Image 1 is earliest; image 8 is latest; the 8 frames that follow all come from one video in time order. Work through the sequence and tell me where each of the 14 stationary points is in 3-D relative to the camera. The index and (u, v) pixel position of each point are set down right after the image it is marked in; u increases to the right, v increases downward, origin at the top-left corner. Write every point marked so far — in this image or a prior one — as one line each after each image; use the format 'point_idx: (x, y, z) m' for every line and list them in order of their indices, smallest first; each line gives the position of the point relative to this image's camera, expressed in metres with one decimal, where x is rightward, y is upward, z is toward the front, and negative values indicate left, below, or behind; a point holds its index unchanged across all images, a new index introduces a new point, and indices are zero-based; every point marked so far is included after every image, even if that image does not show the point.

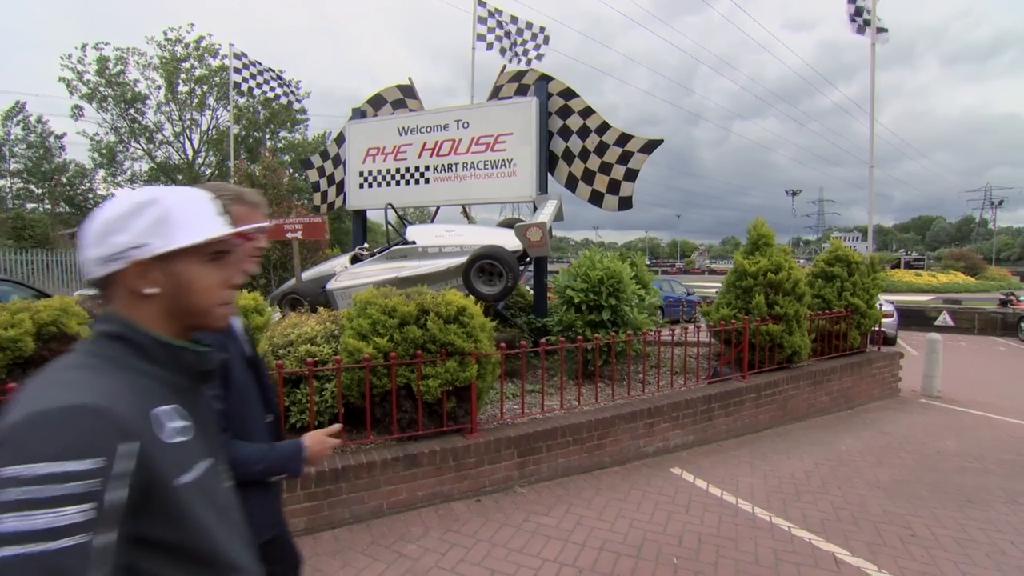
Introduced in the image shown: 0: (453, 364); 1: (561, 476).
0: (-0.4, -0.5, +3.7) m
1: (+0.4, -1.4, +4.0) m
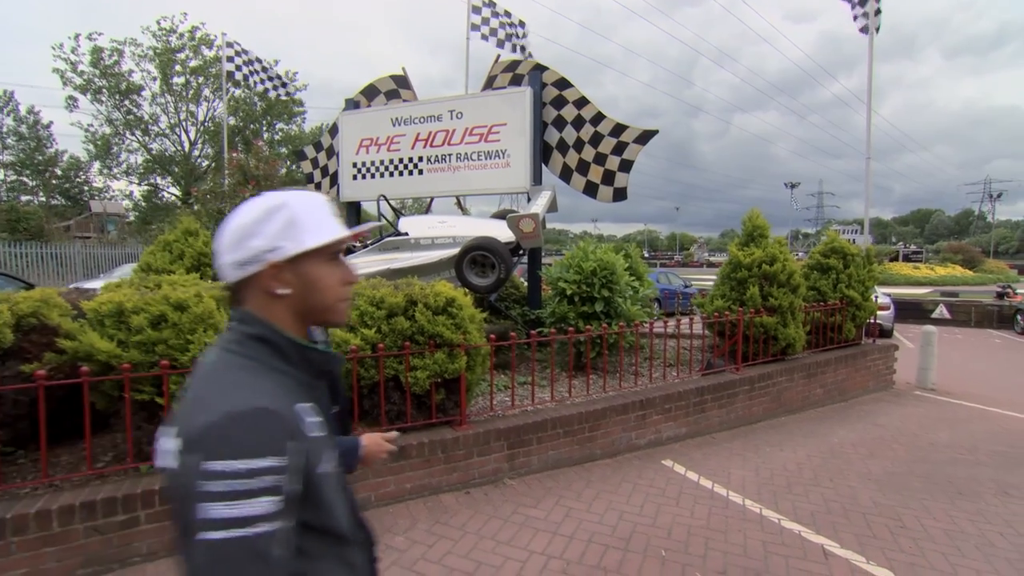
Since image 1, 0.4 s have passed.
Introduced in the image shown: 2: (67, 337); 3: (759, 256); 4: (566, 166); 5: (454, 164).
0: (-0.5, -0.5, +3.6) m
1: (+0.3, -1.4, +4.0) m
2: (-2.4, -0.3, +2.8) m
3: (+2.8, +0.4, +5.9) m
4: (+0.7, +1.7, +7.1) m
5: (-0.8, +1.7, +7.3) m
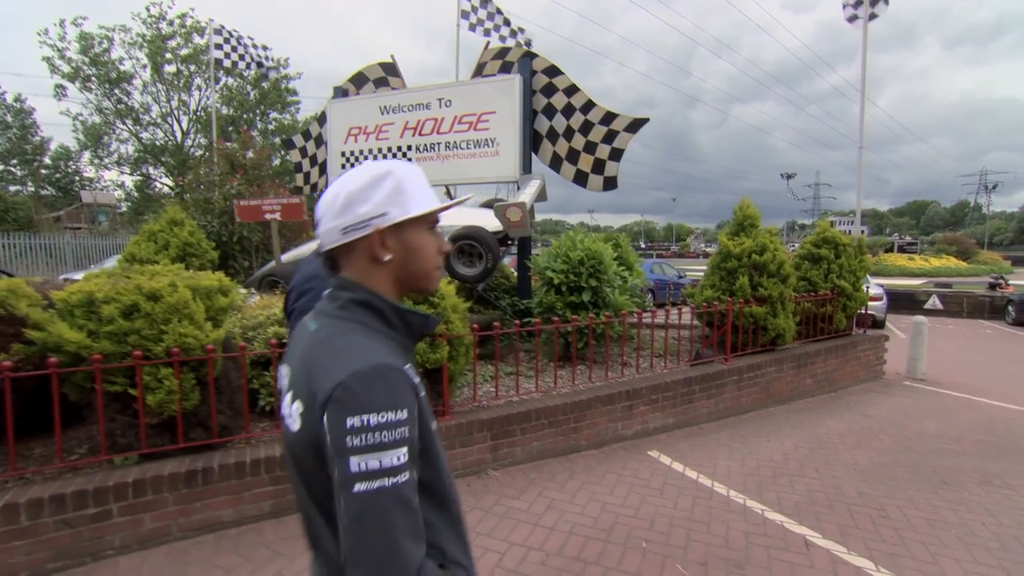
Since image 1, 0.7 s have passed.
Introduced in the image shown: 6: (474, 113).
0: (-0.6, -0.4, +3.6) m
1: (+0.2, -1.3, +4.0) m
2: (-2.5, -0.2, +2.7) m
3: (+2.6, +0.5, +5.8) m
4: (+0.6, +1.8, +7.0) m
5: (-1.0, +1.9, +7.2) m
6: (-0.5, +2.3, +6.9) m
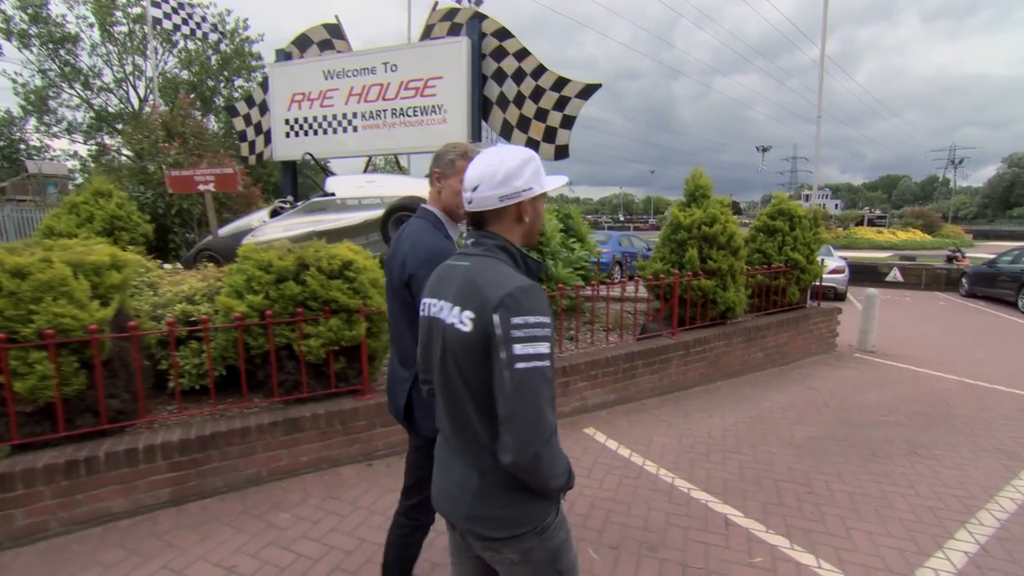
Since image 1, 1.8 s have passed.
0: (-1.1, -0.2, +3.4) m
1: (-0.4, -1.1, +3.9) m
2: (-3.0, -0.1, +2.5) m
3: (+2.0, +0.8, +5.7) m
4: (-0.1, +2.1, +6.8) m
5: (-1.6, +2.2, +6.9) m
6: (-1.2, +2.7, +6.6) m
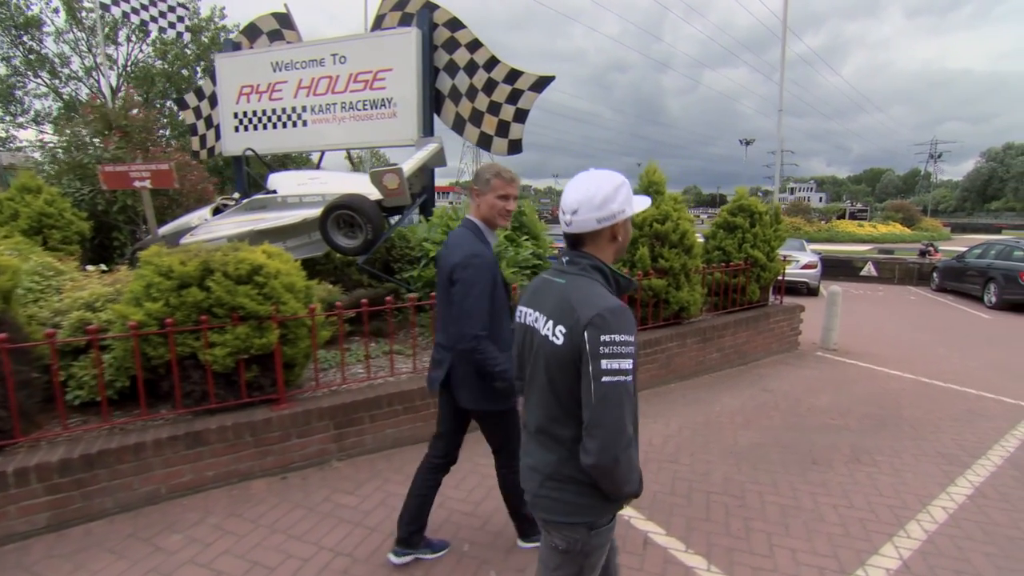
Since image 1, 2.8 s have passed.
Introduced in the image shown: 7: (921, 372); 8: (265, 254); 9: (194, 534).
0: (-1.6, -0.3, +3.2) m
1: (-0.9, -1.1, +3.7) m
2: (-3.5, -0.2, +2.2) m
3: (+1.5, +0.8, +5.6) m
4: (-0.7, +2.1, +6.5) m
5: (-2.2, +2.2, +6.6) m
6: (-1.7, +2.7, +6.4) m
7: (+5.3, -1.1, +6.8) m
8: (-1.7, +0.2, +3.6) m
9: (-1.7, -1.3, +2.8) m
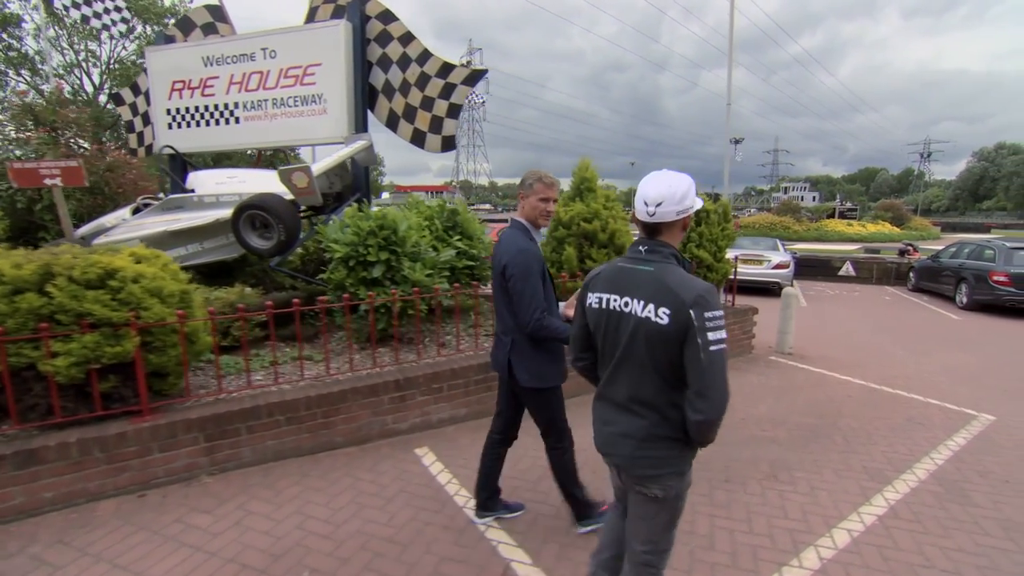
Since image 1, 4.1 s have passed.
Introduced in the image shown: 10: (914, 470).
0: (-2.4, -0.3, +2.9) m
1: (-1.6, -1.2, +3.4) m
2: (-4.2, -0.2, +1.9) m
3: (+0.7, +0.8, +5.3) m
4: (-1.4, +2.1, +6.3) m
5: (-3.0, +2.2, +6.3) m
6: (-2.5, +2.6, +6.1) m
7: (+4.5, -1.1, +6.6) m
8: (-2.5, +0.2, +3.4) m
9: (-2.4, -1.3, +2.5) m
10: (+2.9, -1.3, +3.7) m
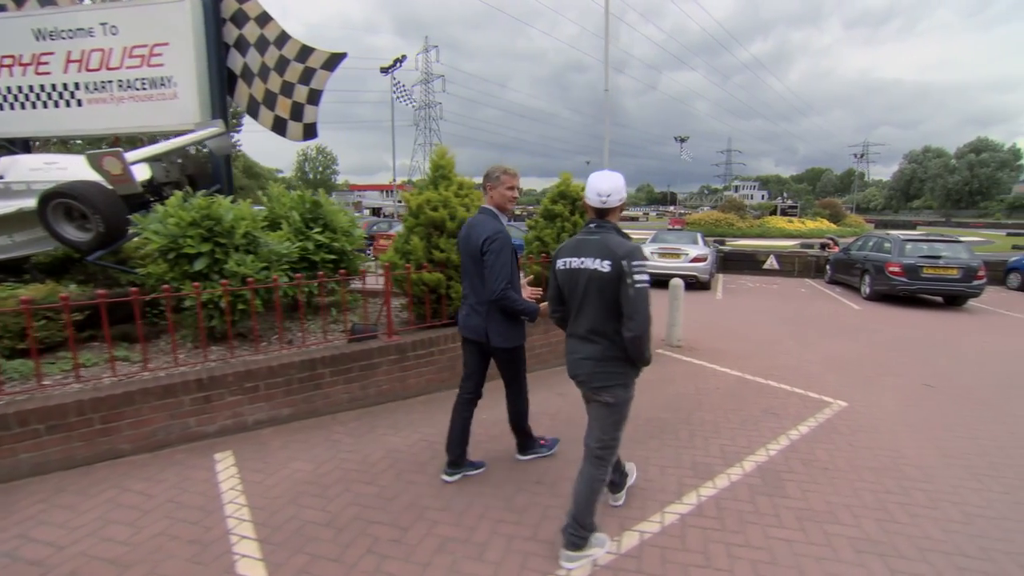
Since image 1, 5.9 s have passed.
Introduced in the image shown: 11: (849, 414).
0: (-3.6, -0.3, +2.5) m
1: (-2.9, -1.1, +3.0) m
2: (-5.3, -0.2, +1.3) m
3: (-0.7, +0.8, +5.1) m
4: (-2.9, +2.1, +5.9) m
5: (-4.5, +2.2, +5.8) m
6: (-4.0, +2.7, +5.6) m
7: (+3.0, -1.0, +6.6) m
8: (-3.7, +0.2, +2.9) m
9: (-3.6, -1.3, +2.0) m
10: (+1.6, -1.2, +3.7) m
11: (+3.1, -1.1, +4.7) m
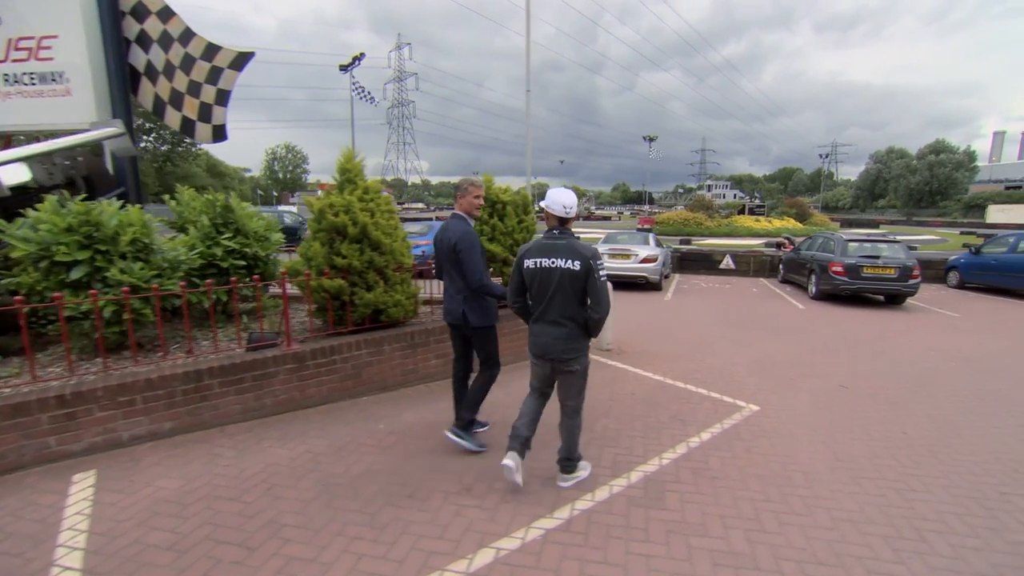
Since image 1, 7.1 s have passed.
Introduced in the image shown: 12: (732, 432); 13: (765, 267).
0: (-4.3, -0.4, +2.2) m
1: (-3.6, -1.2, +2.8) m
2: (-6.0, -0.3, +1.0) m
3: (-1.5, +0.8, +4.9) m
4: (-3.8, +2.1, +5.6) m
5: (-5.4, +2.1, +5.5) m
6: (-4.9, +2.6, +5.3) m
7: (+2.1, -1.0, +6.6) m
8: (-4.5, +0.1, +2.6) m
9: (-4.3, -1.4, +1.8) m
10: (+0.8, -1.3, +3.6) m
11: (+2.2, -1.2, +4.7) m
12: (+1.8, -1.2, +4.4) m
13: (+8.5, +0.7, +17.8) m
